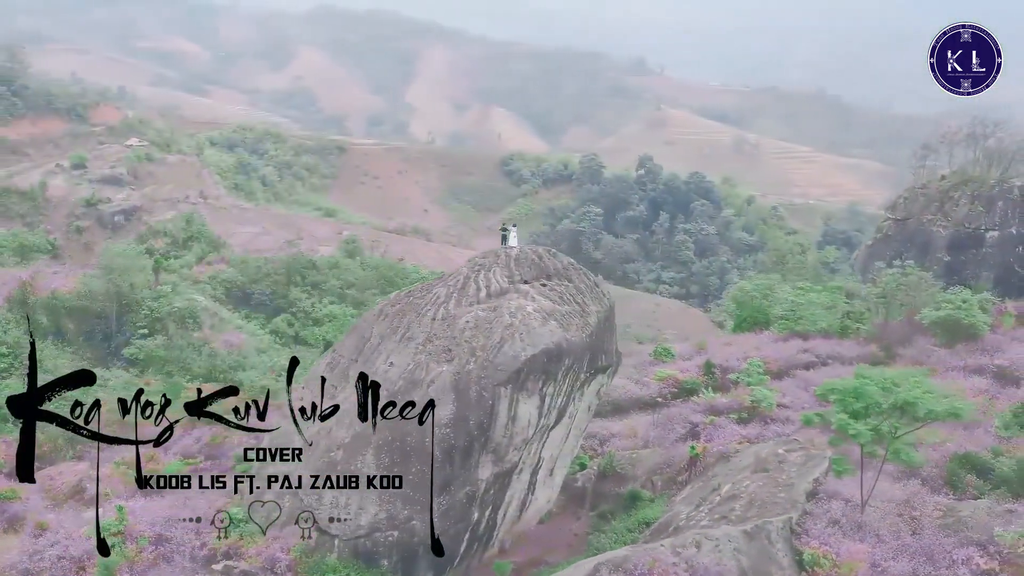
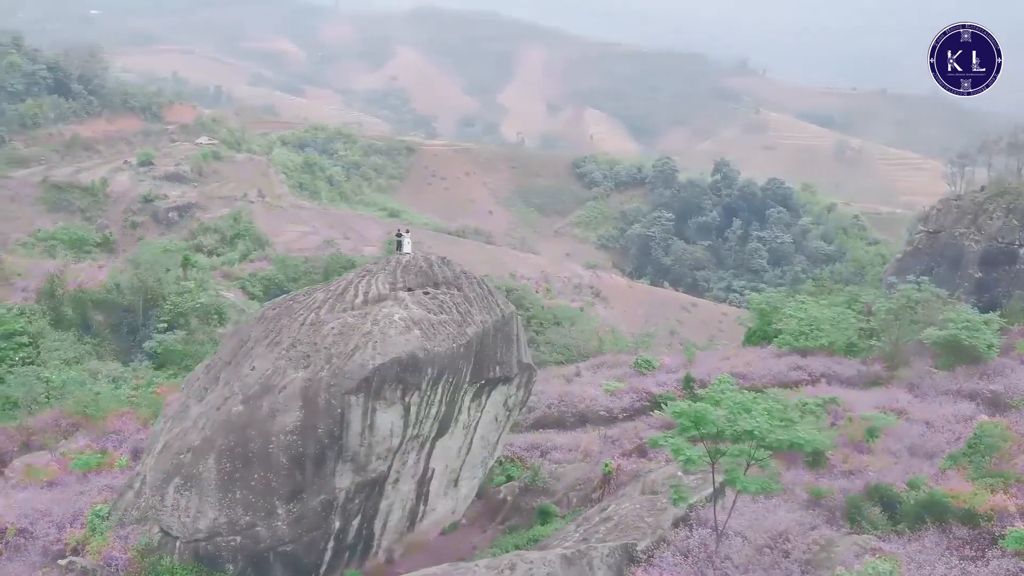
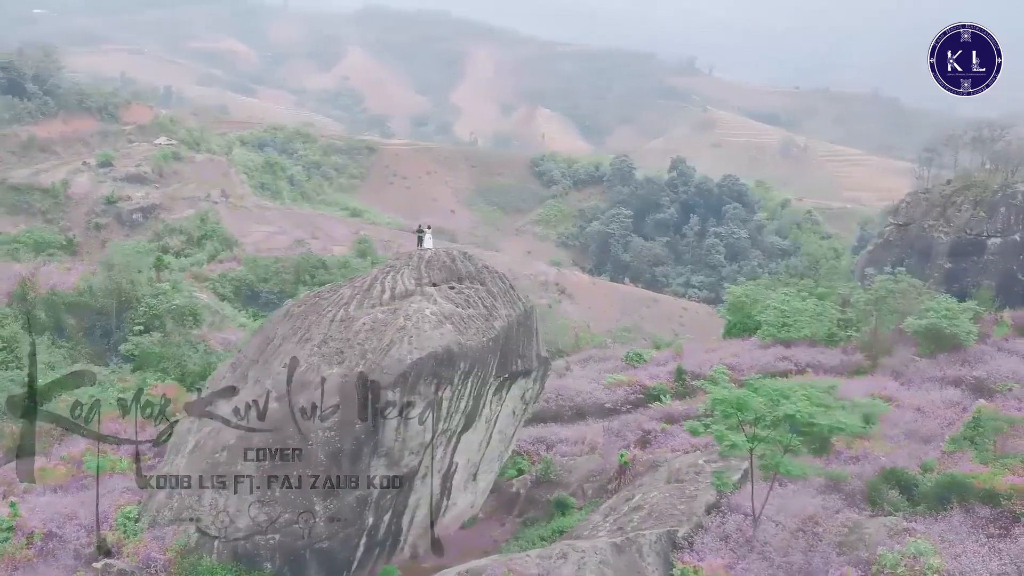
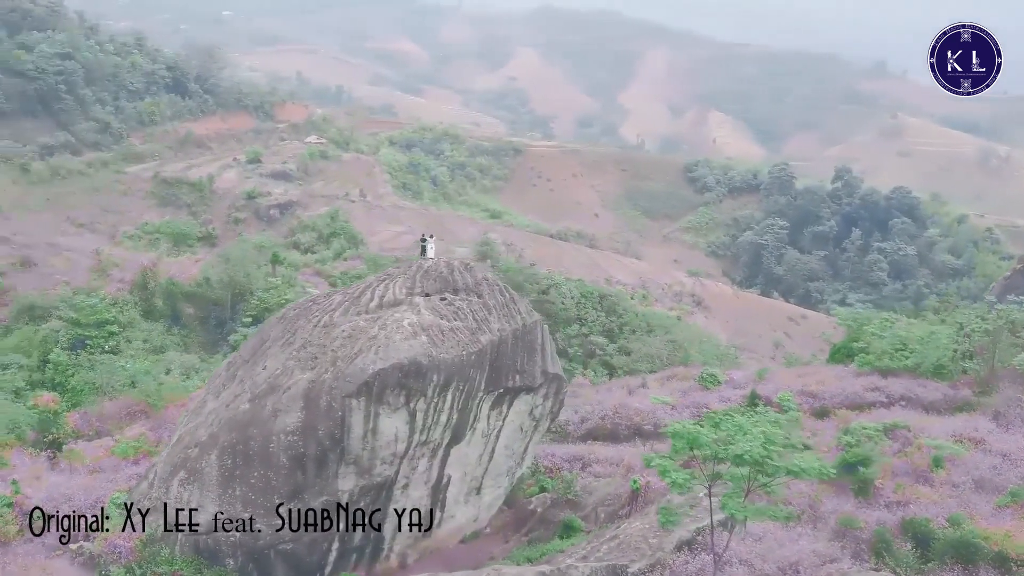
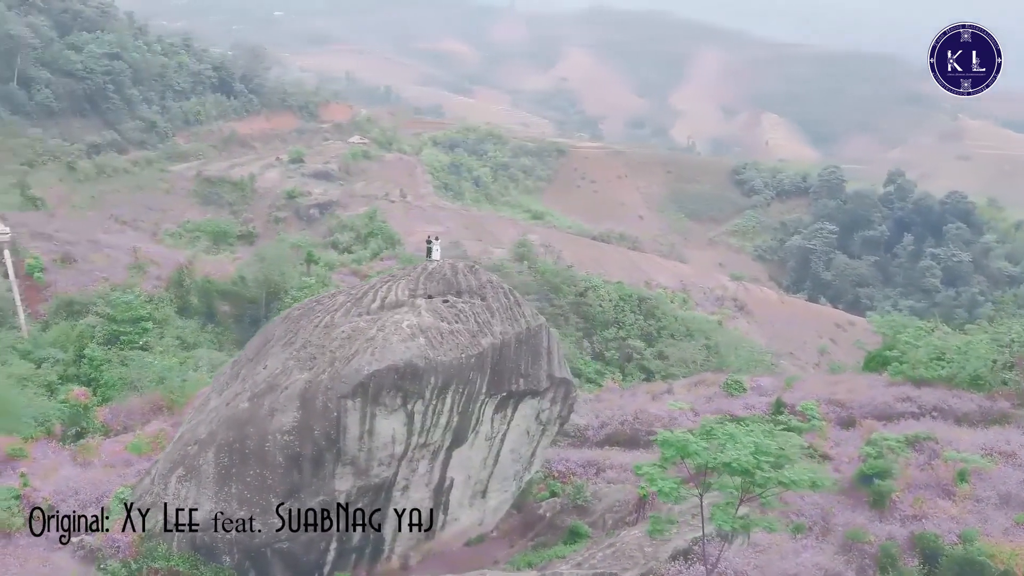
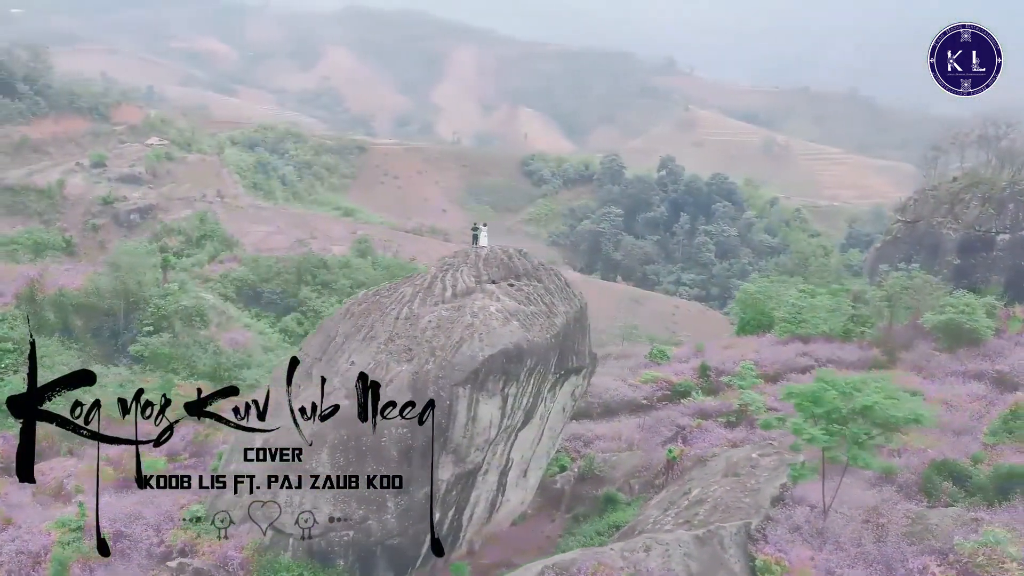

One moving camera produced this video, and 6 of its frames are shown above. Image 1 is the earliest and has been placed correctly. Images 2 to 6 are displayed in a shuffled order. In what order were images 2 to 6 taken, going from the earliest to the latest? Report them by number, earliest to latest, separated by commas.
6, 3, 2, 4, 5
